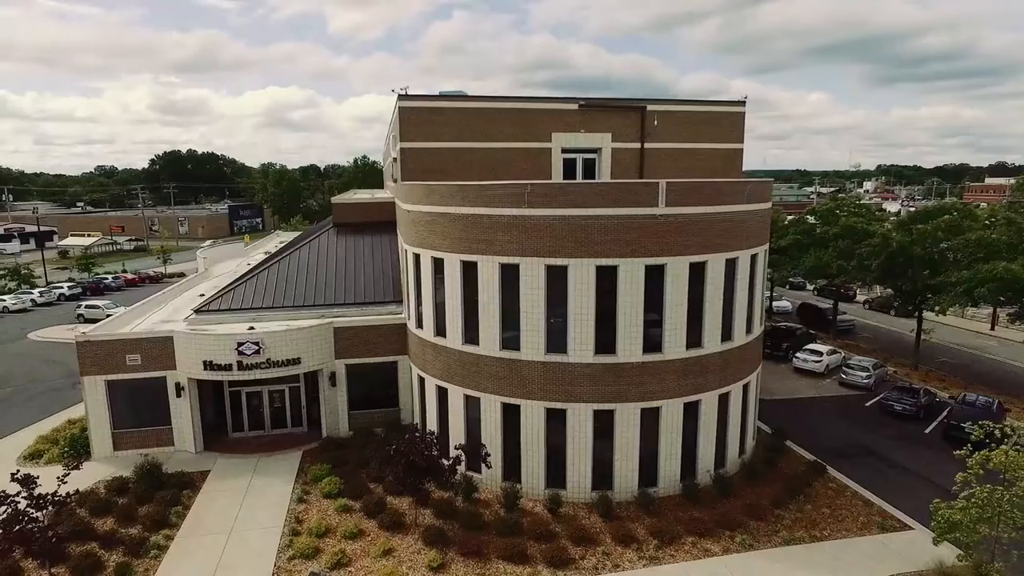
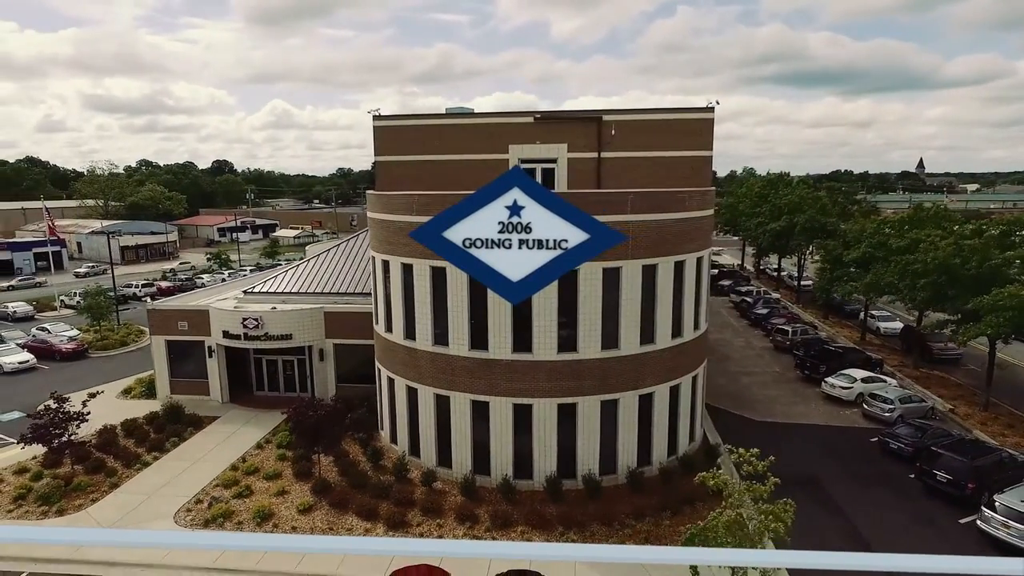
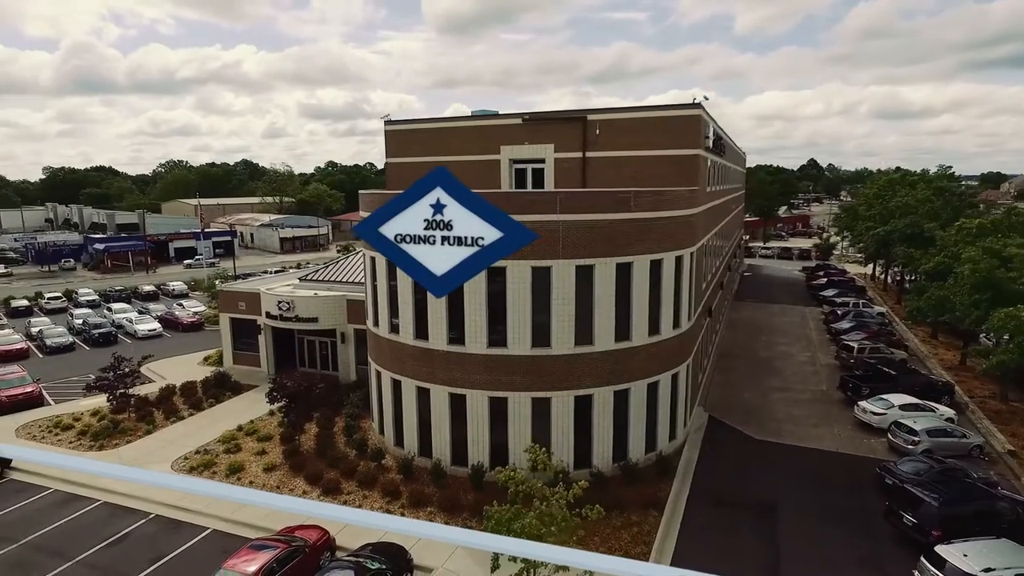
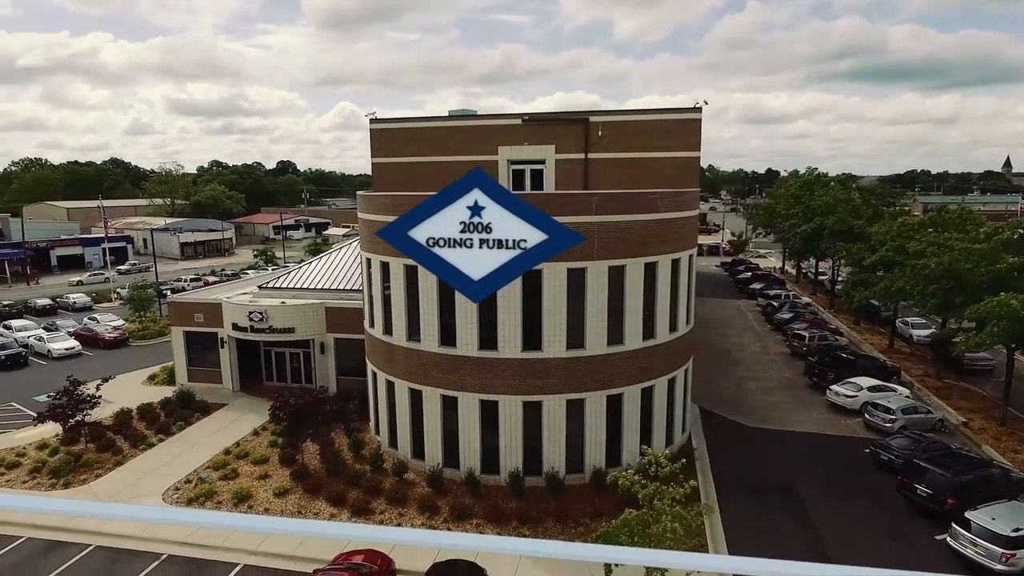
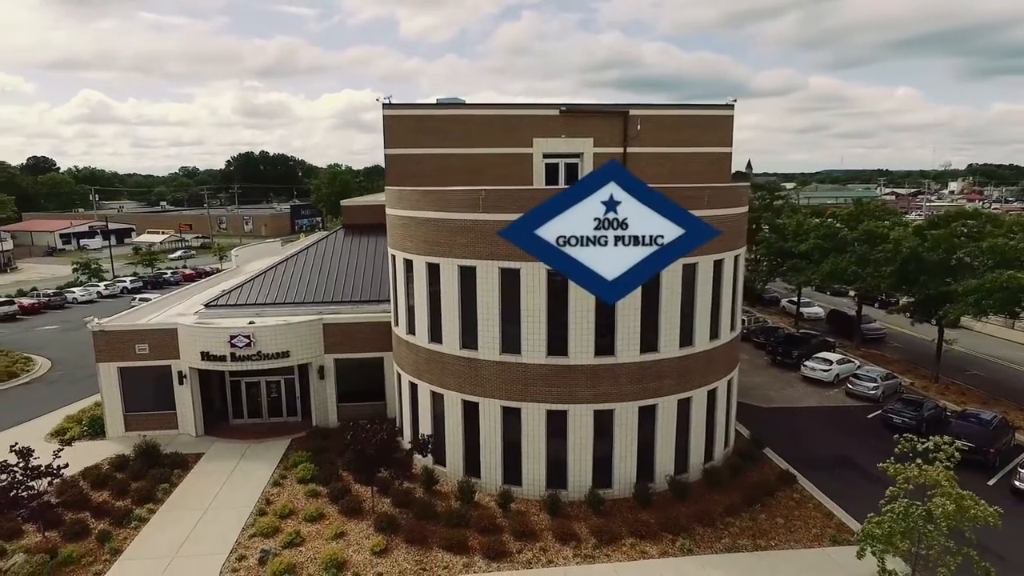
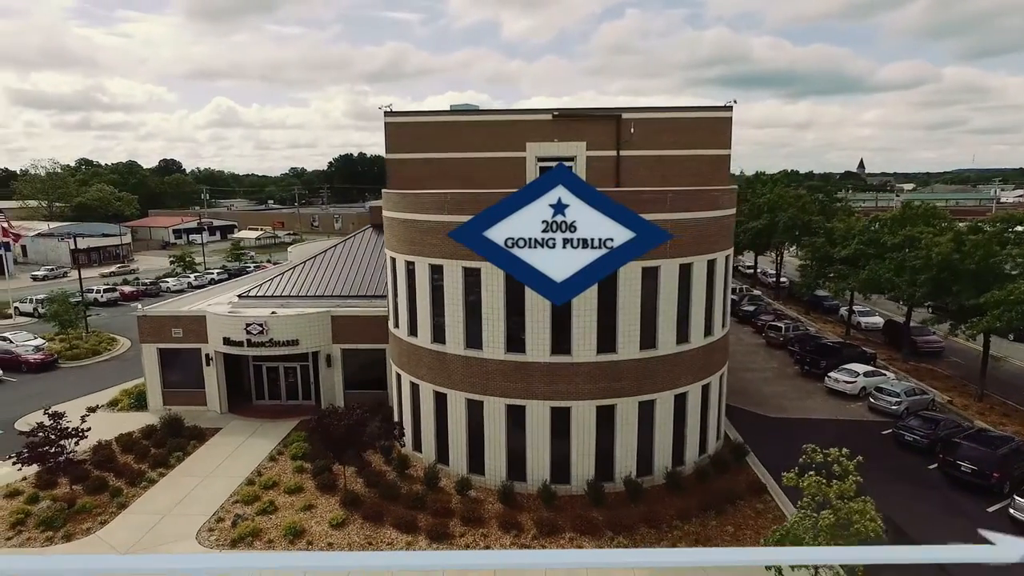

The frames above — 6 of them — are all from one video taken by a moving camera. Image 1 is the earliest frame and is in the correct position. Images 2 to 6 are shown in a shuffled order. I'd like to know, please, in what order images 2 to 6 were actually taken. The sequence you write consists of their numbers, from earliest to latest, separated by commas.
5, 6, 2, 4, 3
